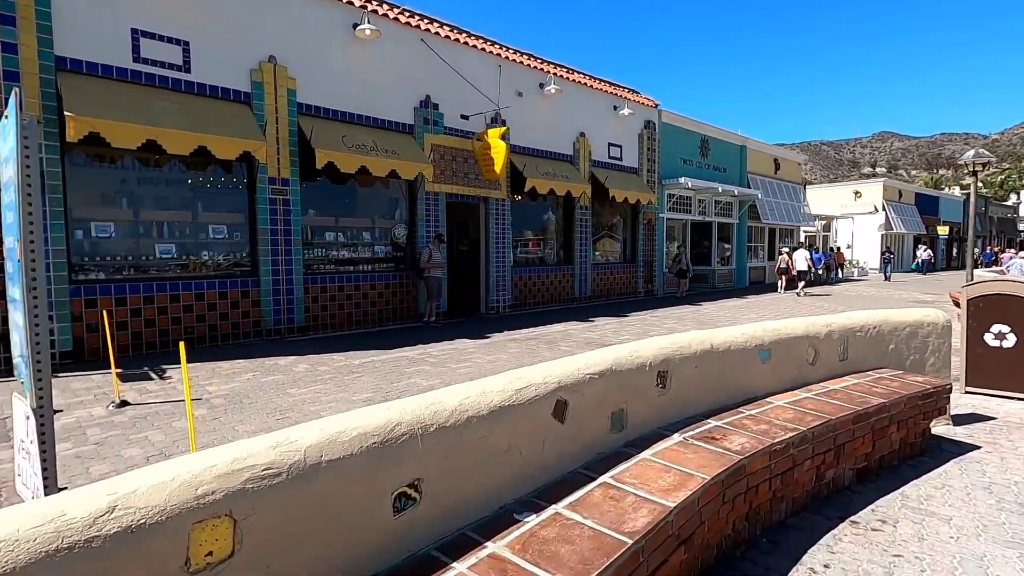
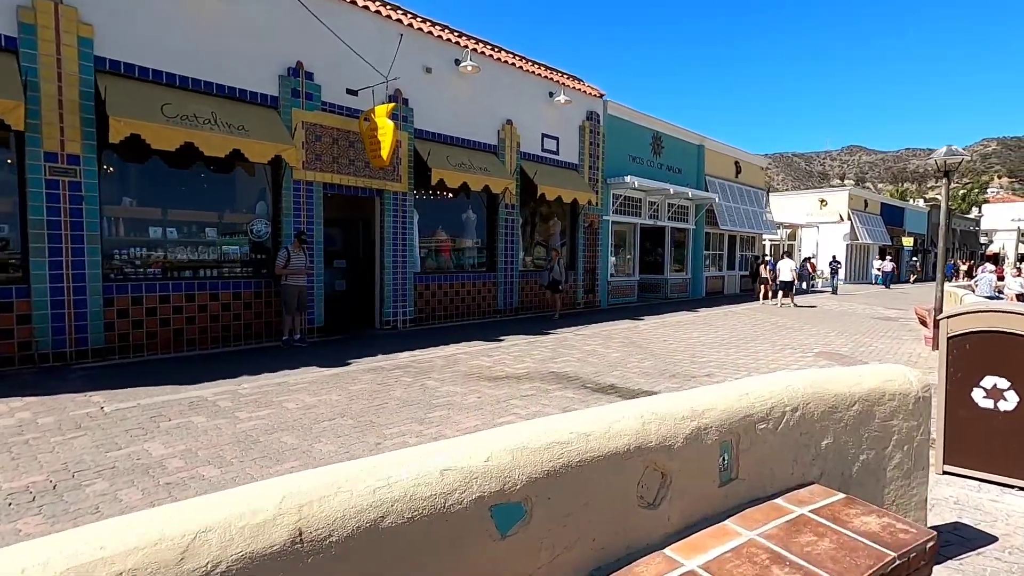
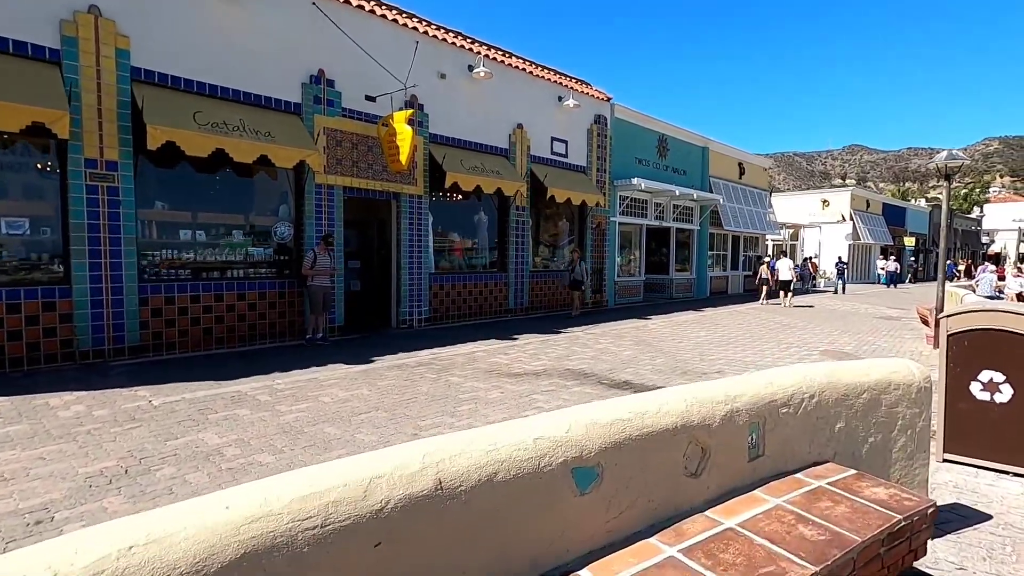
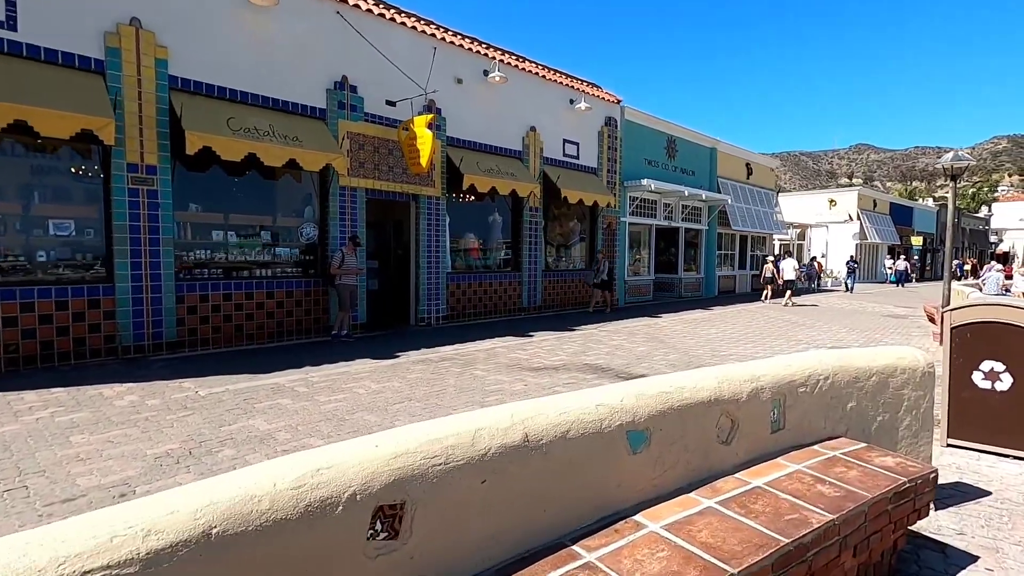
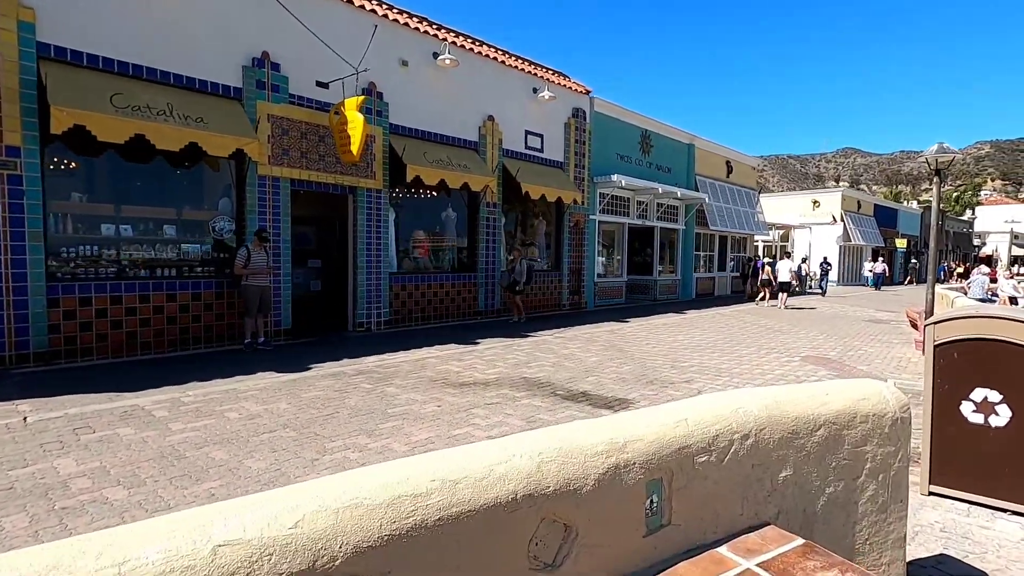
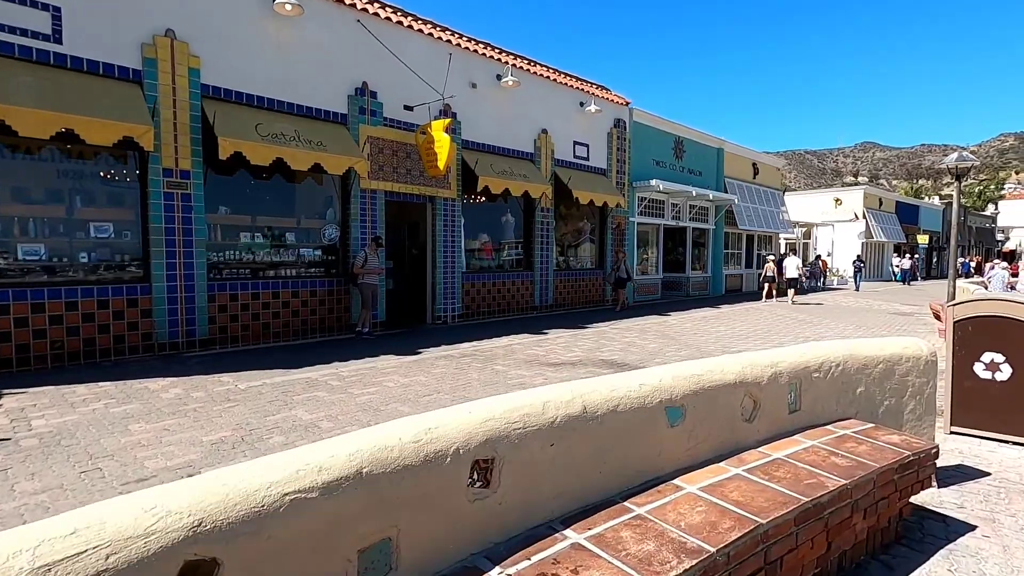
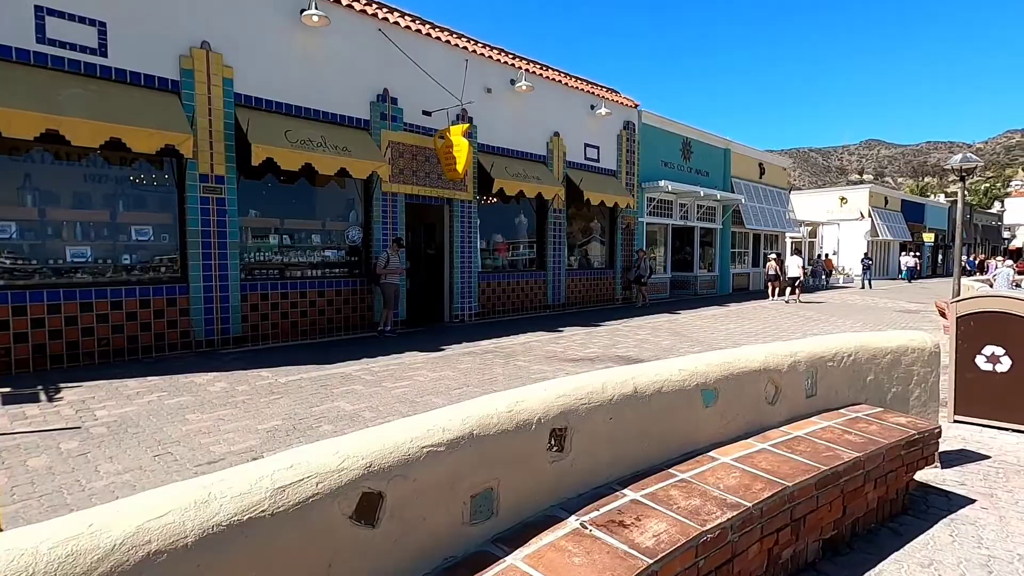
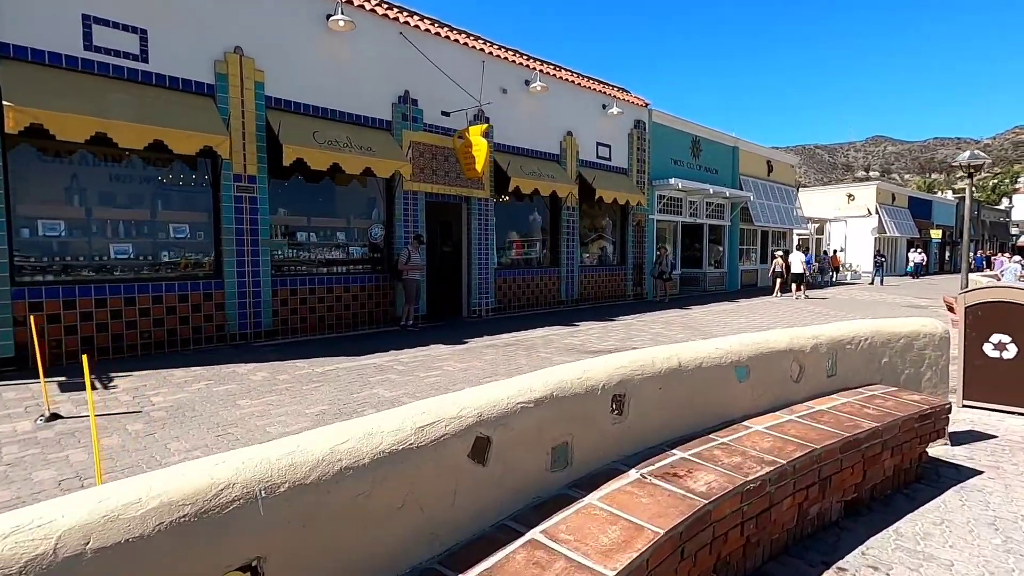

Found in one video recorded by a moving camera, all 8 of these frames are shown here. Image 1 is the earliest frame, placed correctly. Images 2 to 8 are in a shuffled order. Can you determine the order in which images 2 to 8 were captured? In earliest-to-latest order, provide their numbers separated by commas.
8, 7, 6, 4, 3, 2, 5
